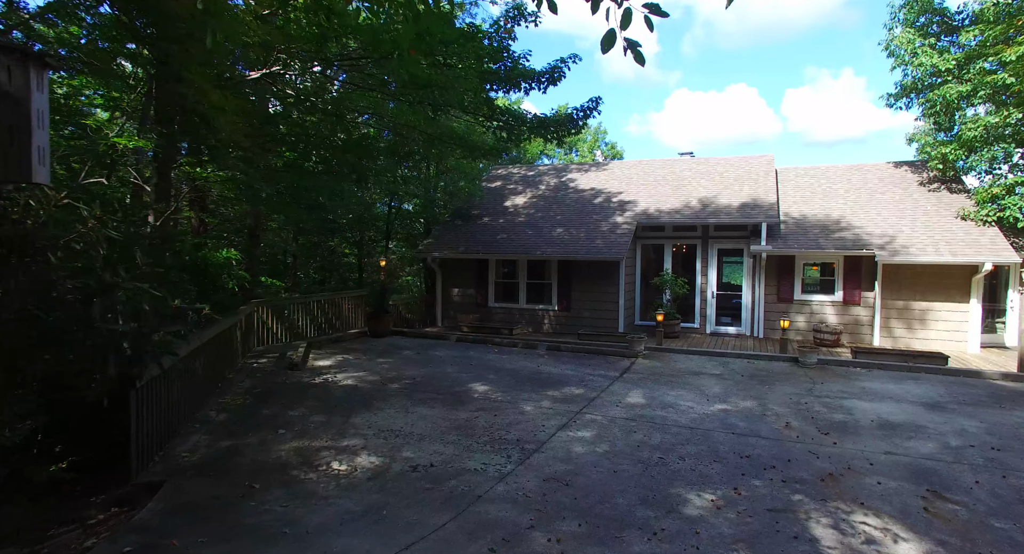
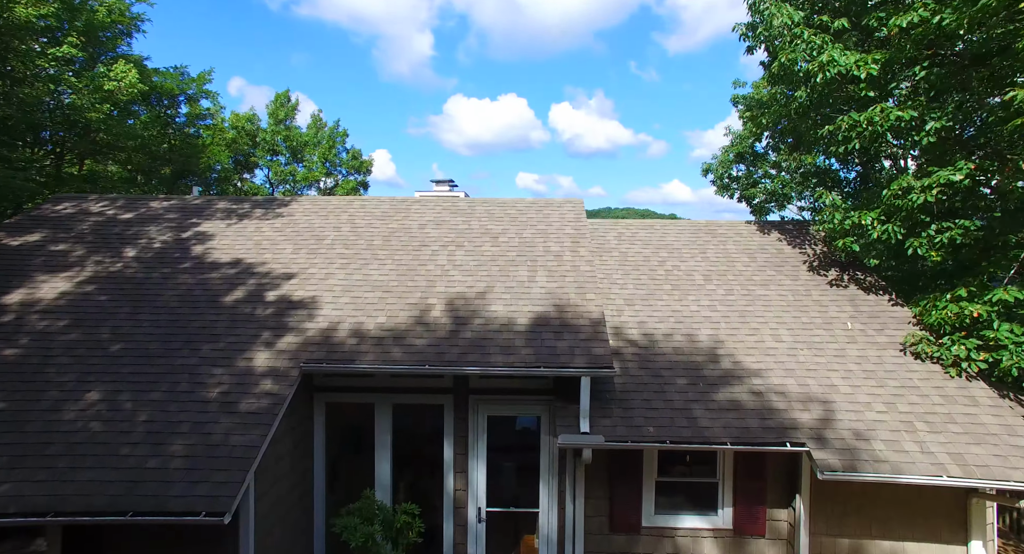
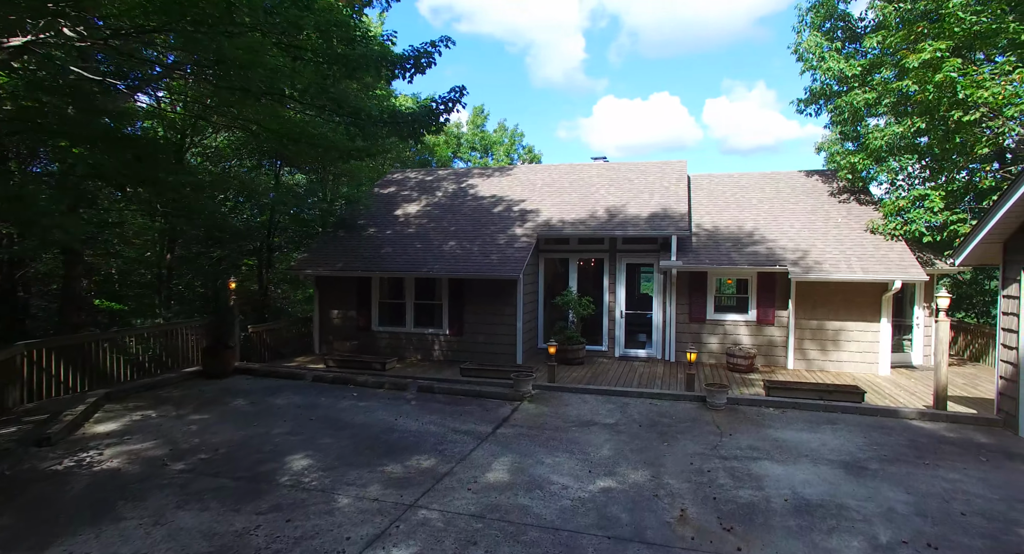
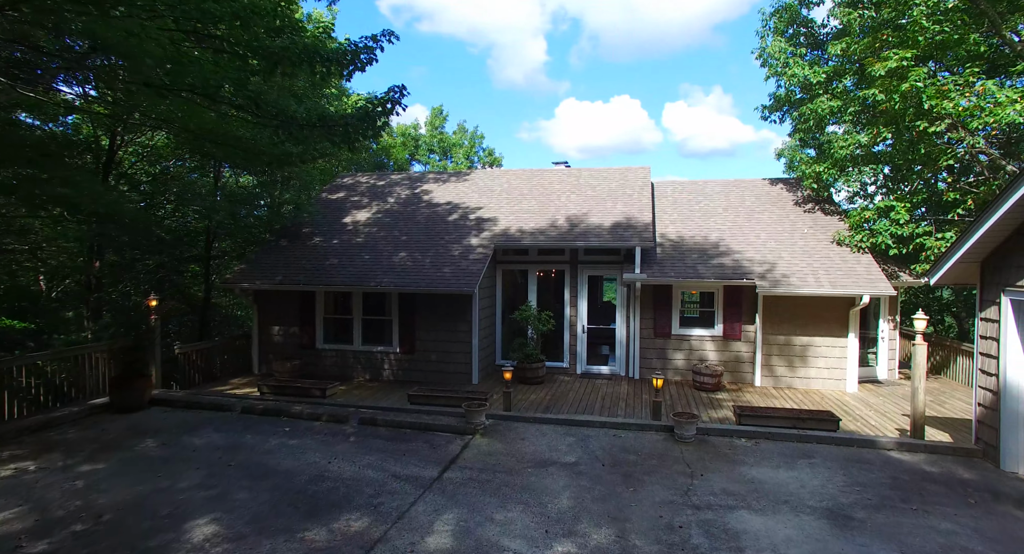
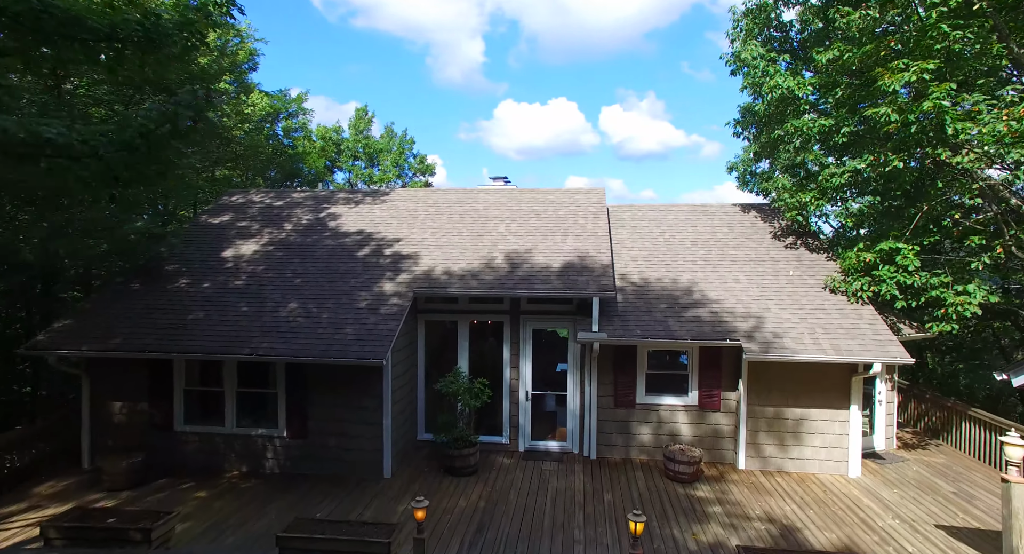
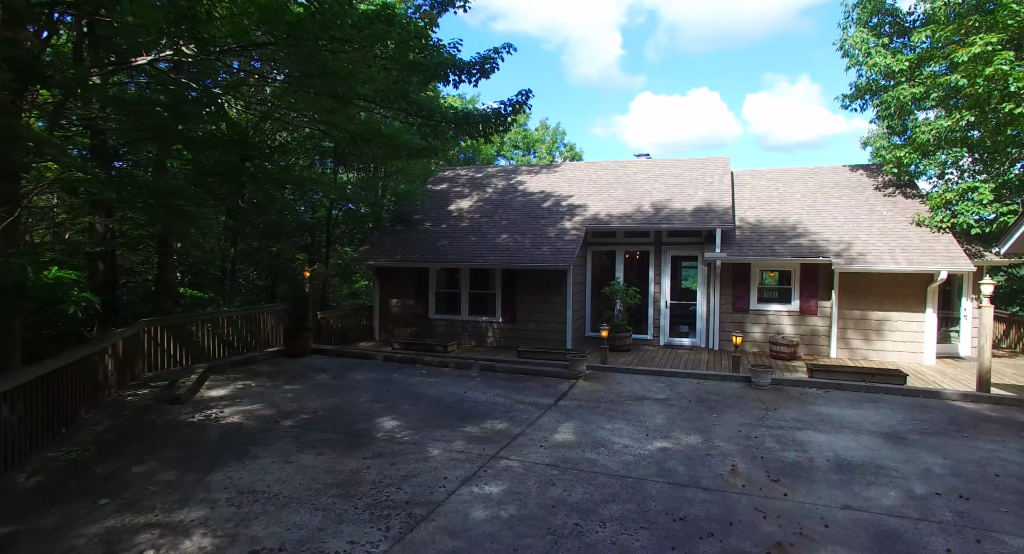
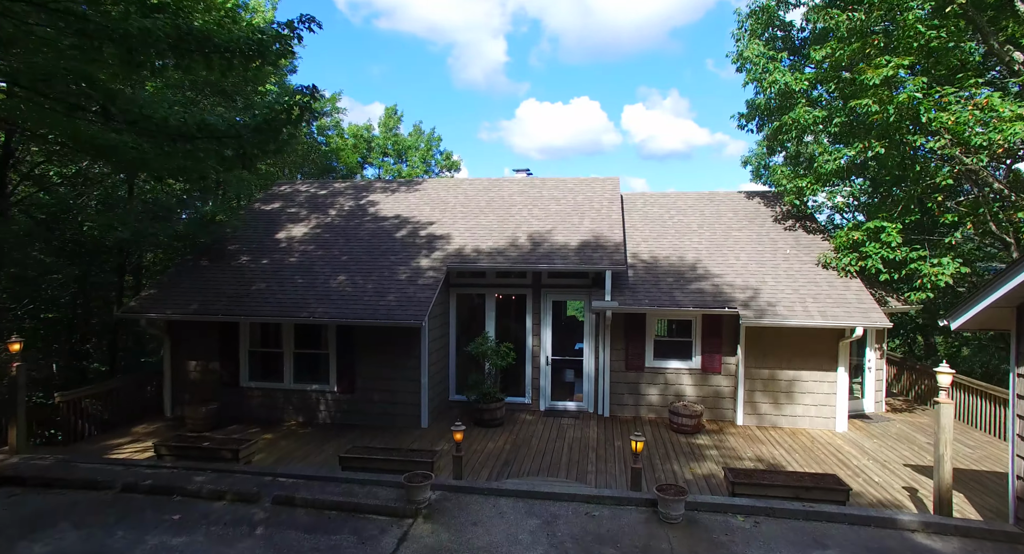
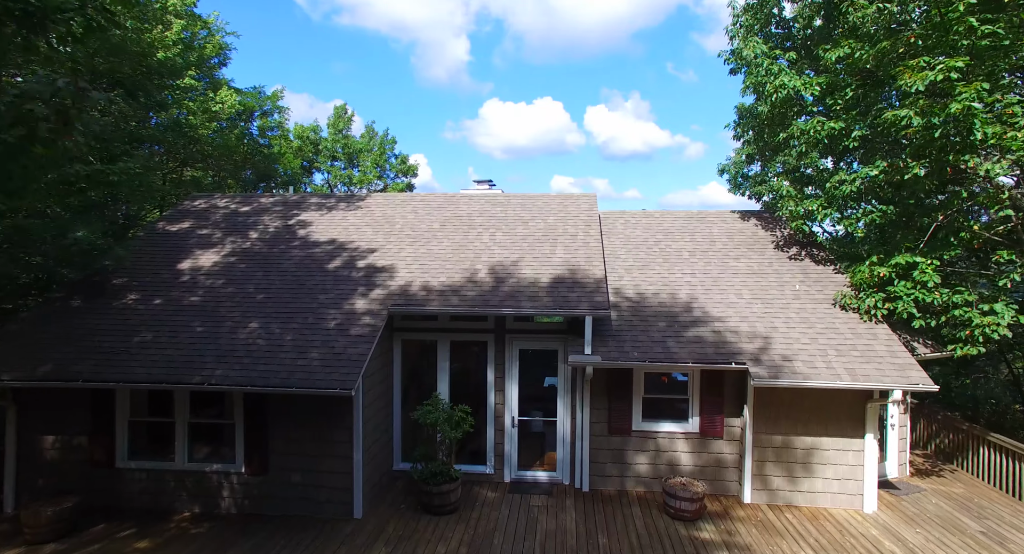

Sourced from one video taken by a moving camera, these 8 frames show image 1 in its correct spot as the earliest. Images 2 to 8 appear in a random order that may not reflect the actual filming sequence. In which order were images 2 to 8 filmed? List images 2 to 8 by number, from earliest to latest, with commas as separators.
6, 3, 4, 7, 5, 8, 2
